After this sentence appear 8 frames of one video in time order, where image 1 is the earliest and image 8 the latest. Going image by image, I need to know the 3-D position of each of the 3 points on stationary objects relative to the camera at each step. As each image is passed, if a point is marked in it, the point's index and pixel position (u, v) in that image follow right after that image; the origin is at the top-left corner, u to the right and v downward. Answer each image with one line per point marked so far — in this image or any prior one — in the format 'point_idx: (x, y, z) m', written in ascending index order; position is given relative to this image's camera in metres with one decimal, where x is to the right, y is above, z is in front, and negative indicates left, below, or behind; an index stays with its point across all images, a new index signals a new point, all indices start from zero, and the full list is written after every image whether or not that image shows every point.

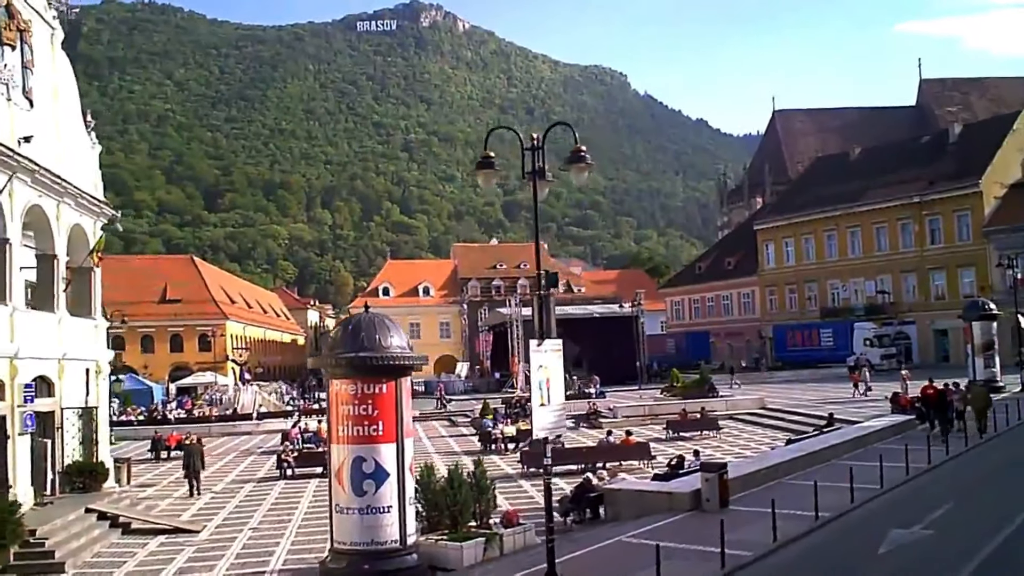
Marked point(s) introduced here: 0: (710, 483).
0: (+2.9, -2.8, +15.1) m
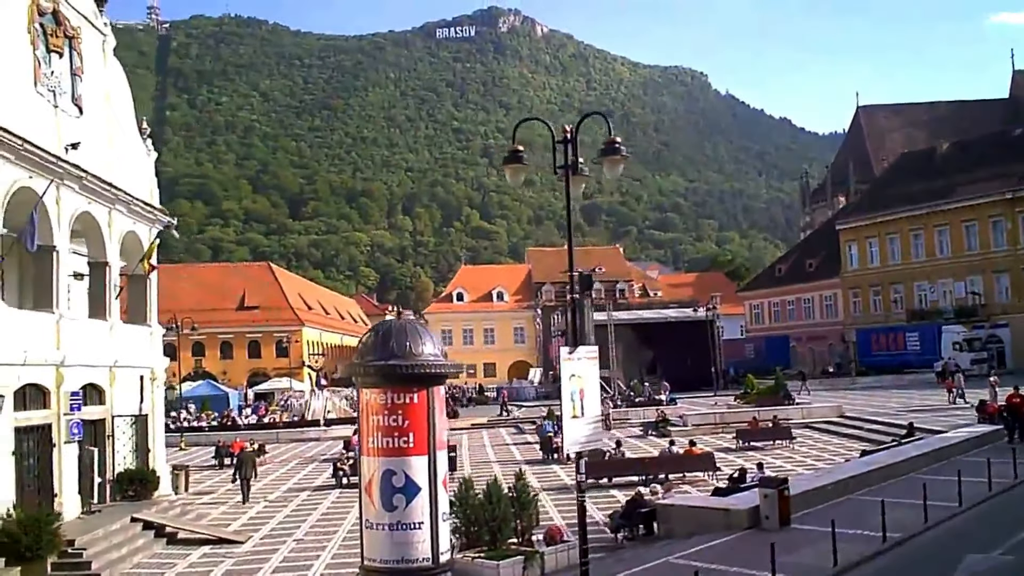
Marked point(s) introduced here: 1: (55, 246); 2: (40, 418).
0: (+3.5, -2.9, +14.1) m
1: (-7.7, +0.7, +17.7) m
2: (-7.6, -2.1, +16.7) m
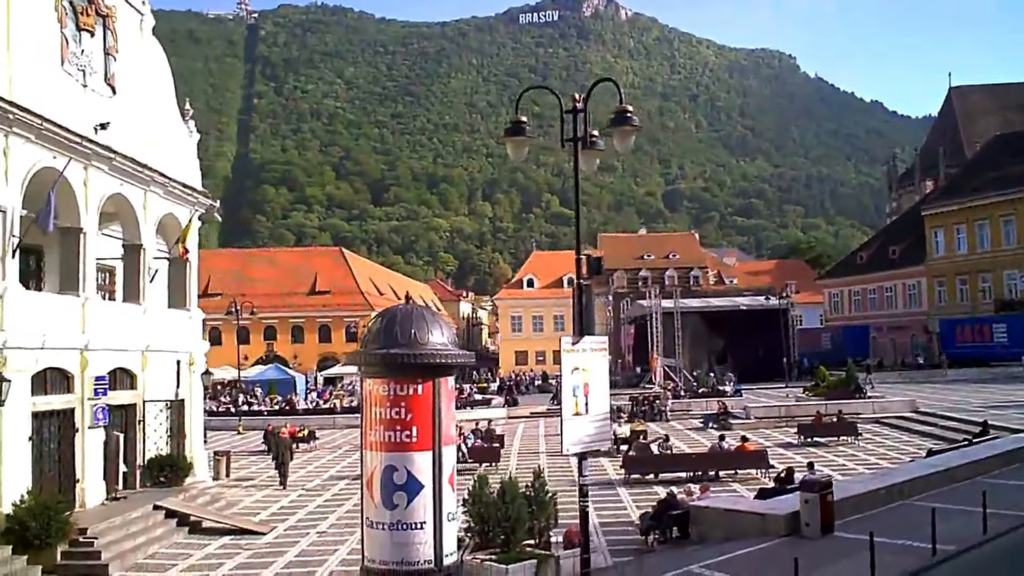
0: (+3.7, -2.7, +13.0) m
1: (-7.2, +1.0, +17.4) m
2: (-7.1, -1.8, +16.4) m
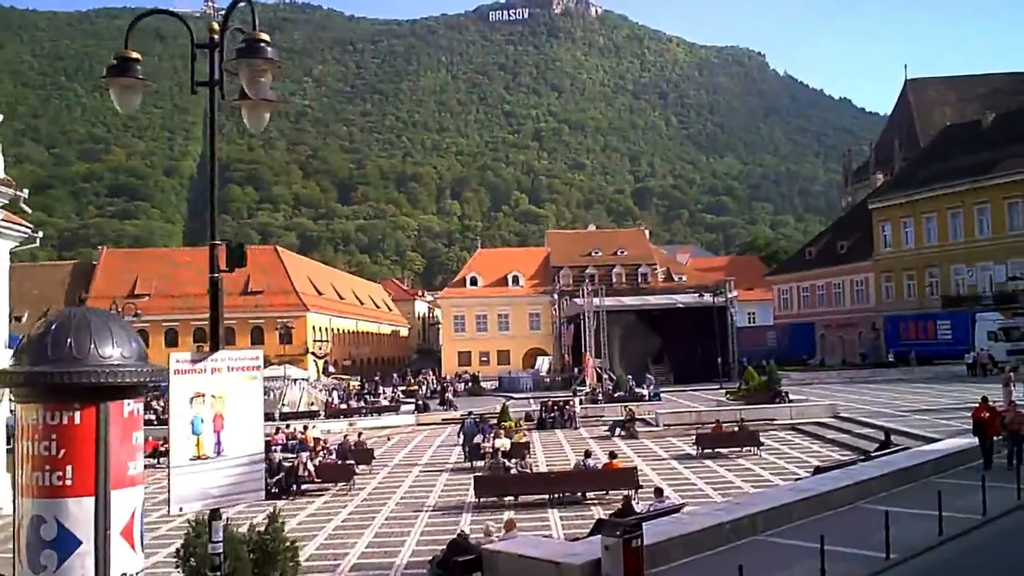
0: (+1.0, -2.6, +10.5) m
1: (-10.0, +1.0, +14.6) m
2: (-9.9, -1.8, +13.6) m
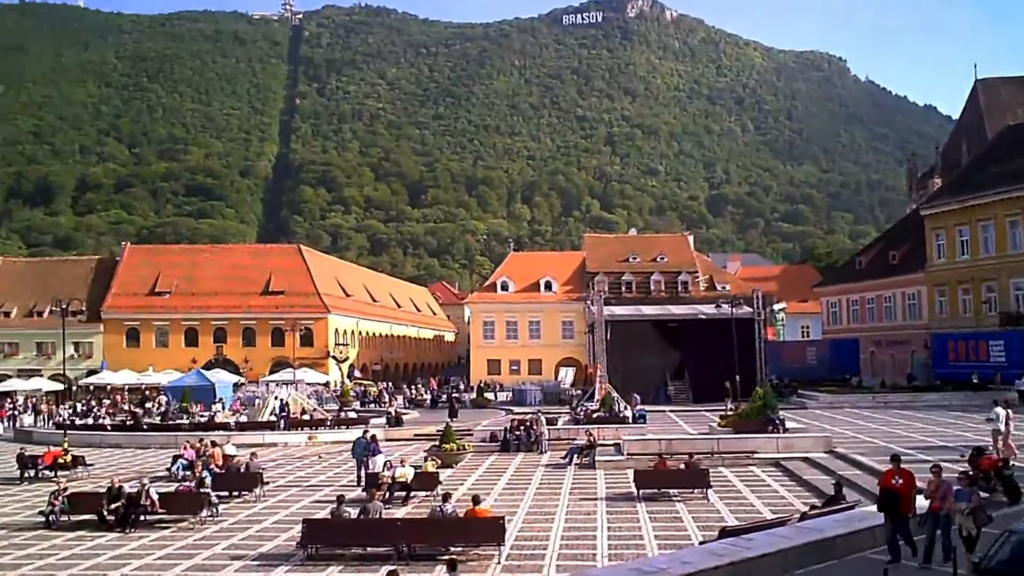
0: (-1.8, -2.7, +7.0) m
1: (-12.4, +1.2, +12.0) m
2: (-12.4, -1.6, +11.0) m
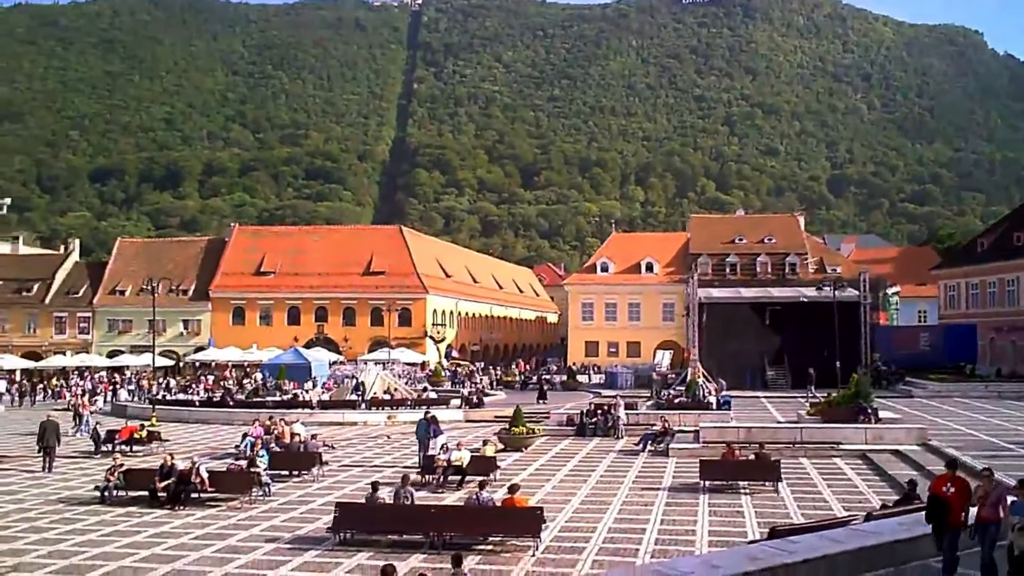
0: (-2.1, -2.5, +6.5) m
1: (-12.1, +1.5, +12.5) m
2: (-12.2, -1.3, +11.5) m
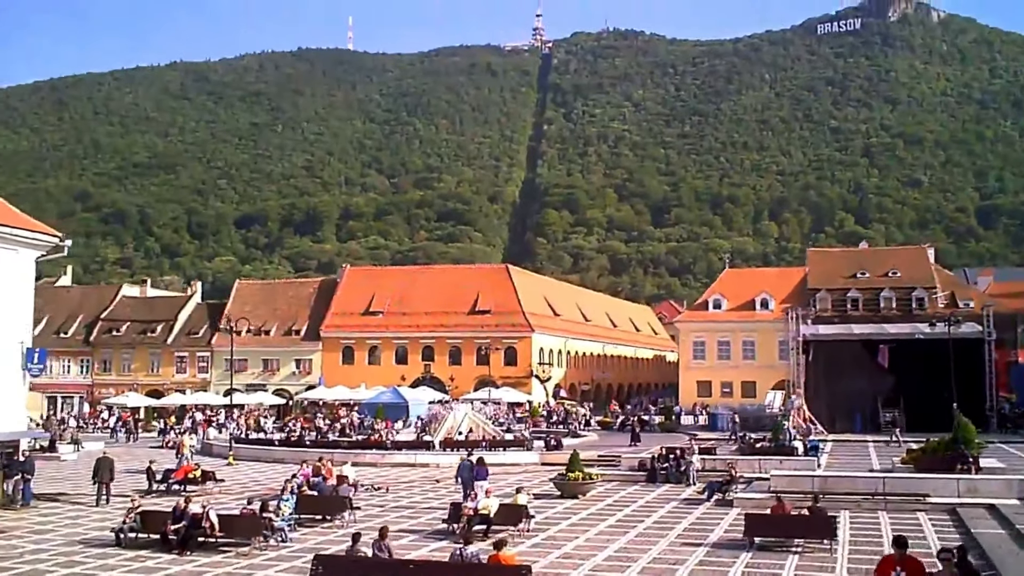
0: (-3.3, -2.6, +5.5) m
1: (-12.4, +1.0, +12.9) m
2: (-12.6, -1.7, +11.8) m
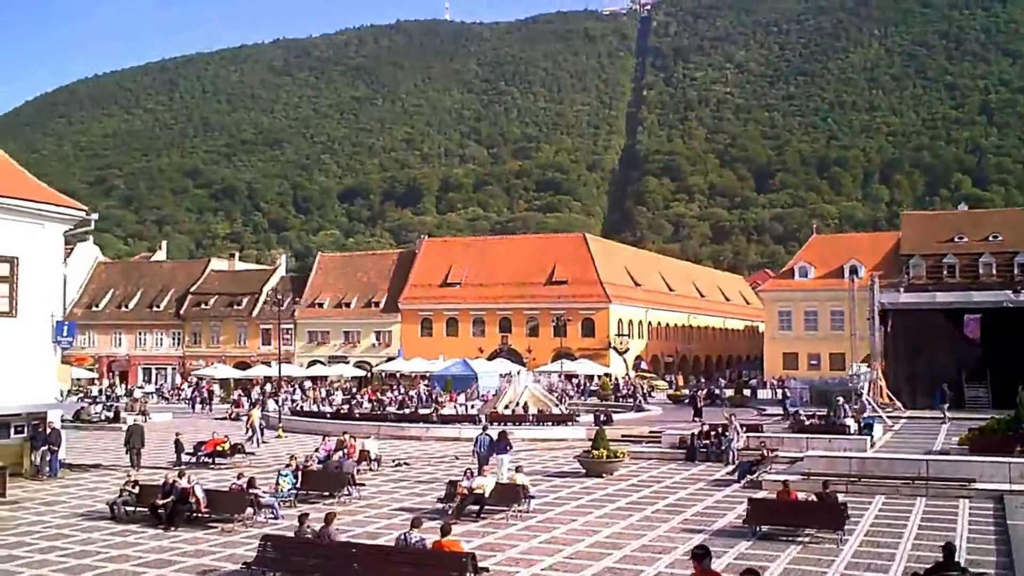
0: (-4.6, -2.5, +5.0) m
1: (-12.9, +1.2, +13.2) m
2: (-13.3, -1.6, +12.2) m
